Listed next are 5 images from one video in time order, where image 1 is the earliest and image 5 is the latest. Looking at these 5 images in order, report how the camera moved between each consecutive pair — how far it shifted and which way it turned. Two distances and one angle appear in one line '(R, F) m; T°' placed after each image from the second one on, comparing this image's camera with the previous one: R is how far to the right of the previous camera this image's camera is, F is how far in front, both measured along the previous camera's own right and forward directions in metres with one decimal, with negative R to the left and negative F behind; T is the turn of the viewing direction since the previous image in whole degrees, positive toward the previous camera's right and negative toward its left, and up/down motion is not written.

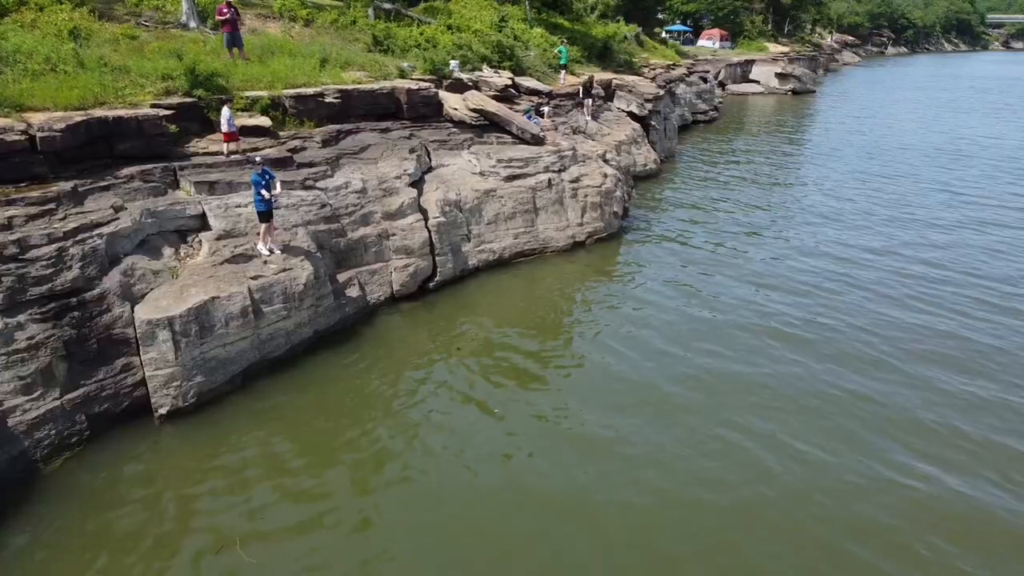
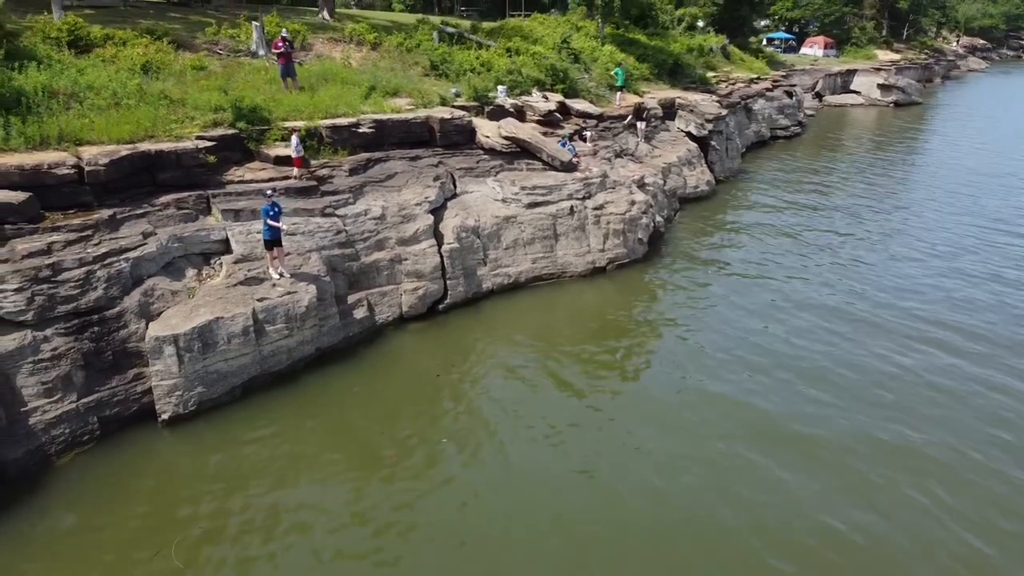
(+1.8, -0.7) m; -7°
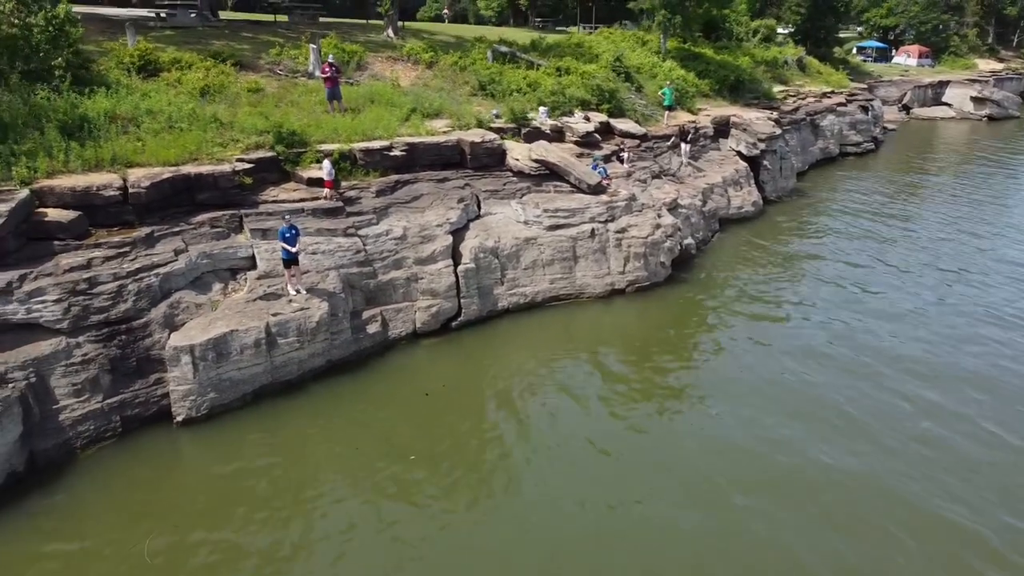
(+1.5, -0.6) m; -6°
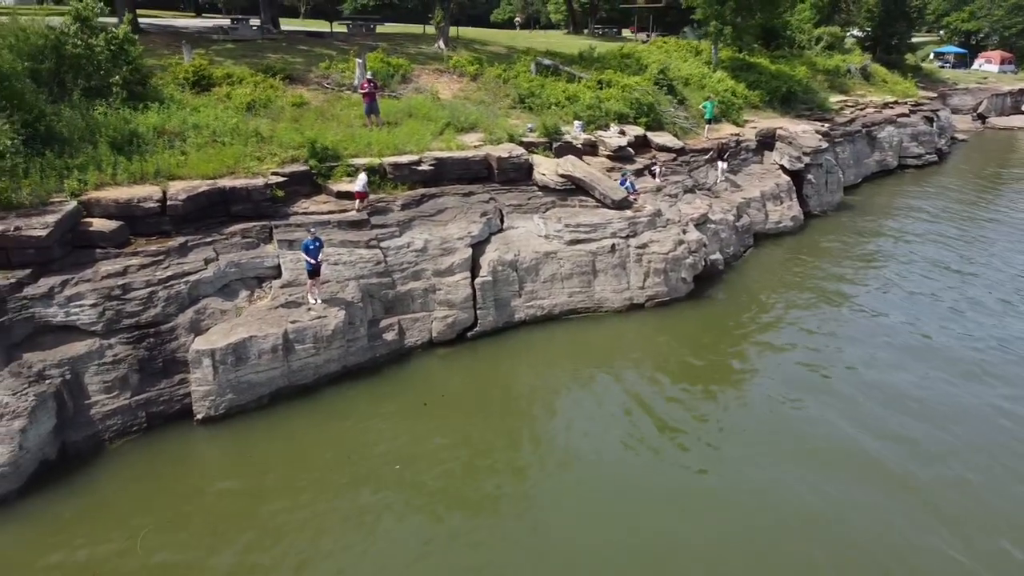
(+1.1, -0.5) m; -5°
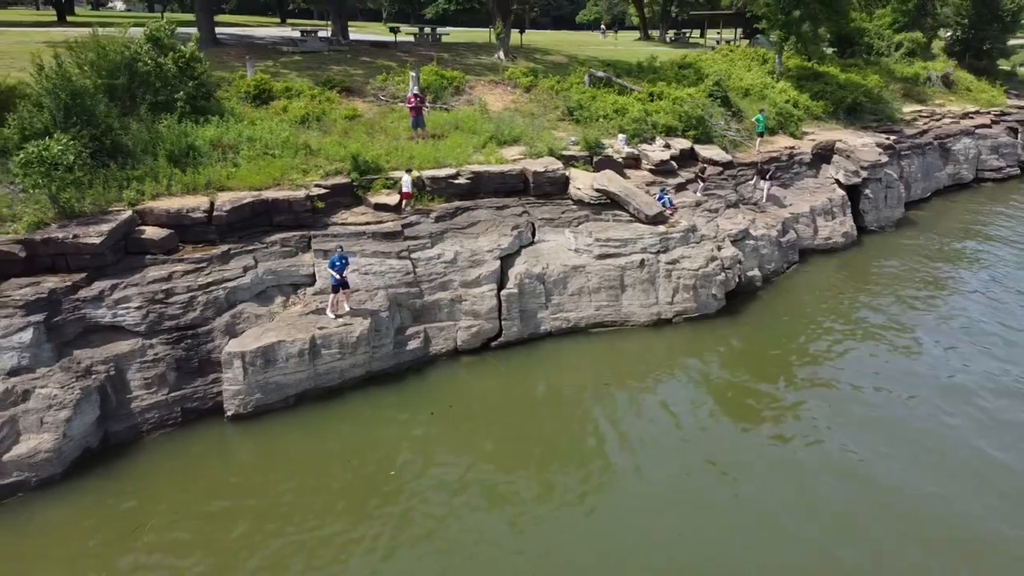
(+1.2, -0.5) m; -6°
